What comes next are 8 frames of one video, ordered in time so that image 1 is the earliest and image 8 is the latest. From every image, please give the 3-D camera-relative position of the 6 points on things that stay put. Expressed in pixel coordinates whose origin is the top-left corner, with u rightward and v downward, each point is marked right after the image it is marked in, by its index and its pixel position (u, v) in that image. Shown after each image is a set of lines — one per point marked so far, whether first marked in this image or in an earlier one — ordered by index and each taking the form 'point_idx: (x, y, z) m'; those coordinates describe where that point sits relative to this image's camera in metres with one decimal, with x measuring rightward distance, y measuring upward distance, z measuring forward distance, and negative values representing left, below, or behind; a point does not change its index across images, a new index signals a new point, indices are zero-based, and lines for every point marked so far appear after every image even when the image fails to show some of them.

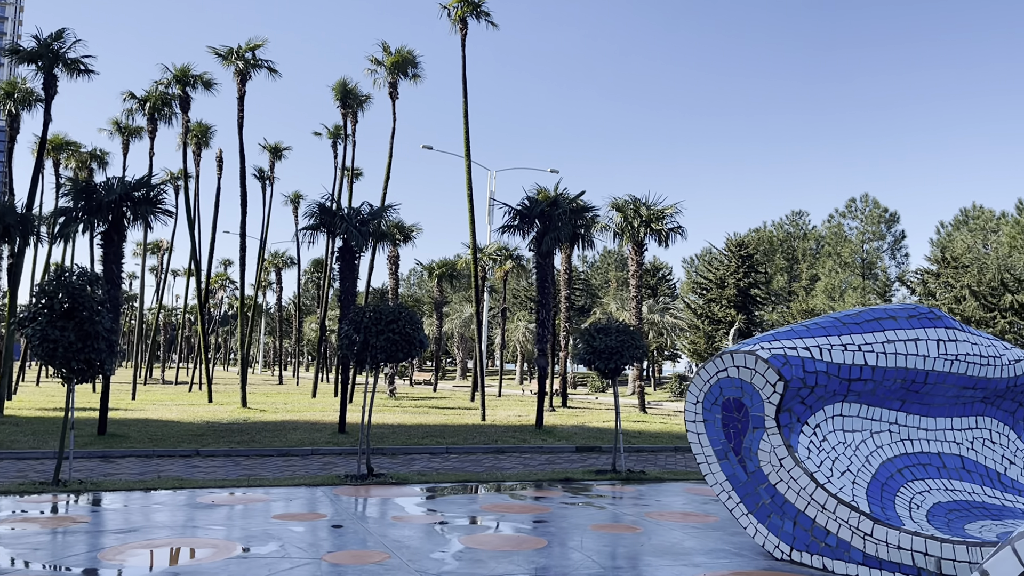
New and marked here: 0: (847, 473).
0: (+2.4, -1.3, +5.9) m
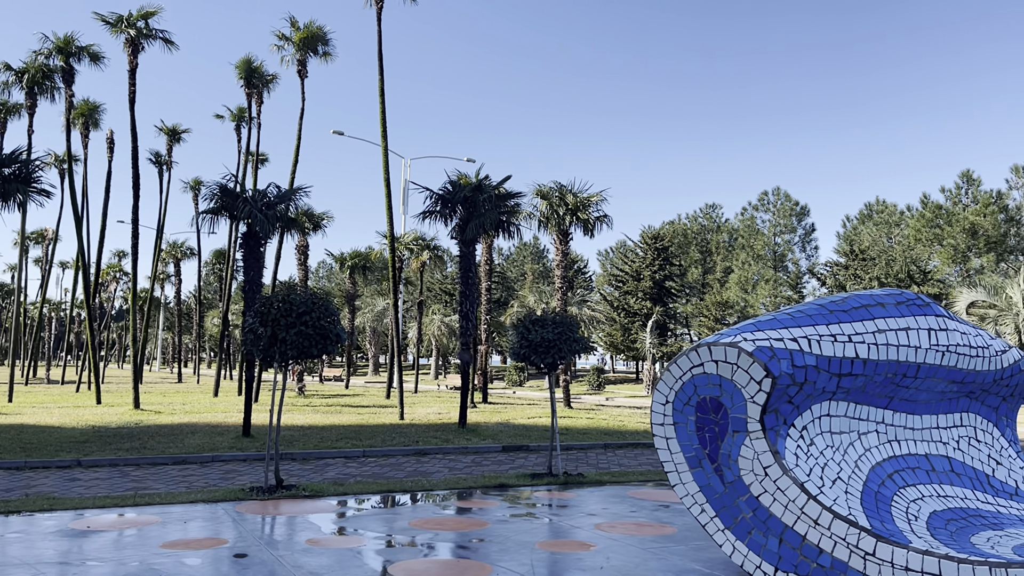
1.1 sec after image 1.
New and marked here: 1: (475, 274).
0: (+2.0, -1.2, +5.2) m
1: (-0.8, +0.3, +17.5) m
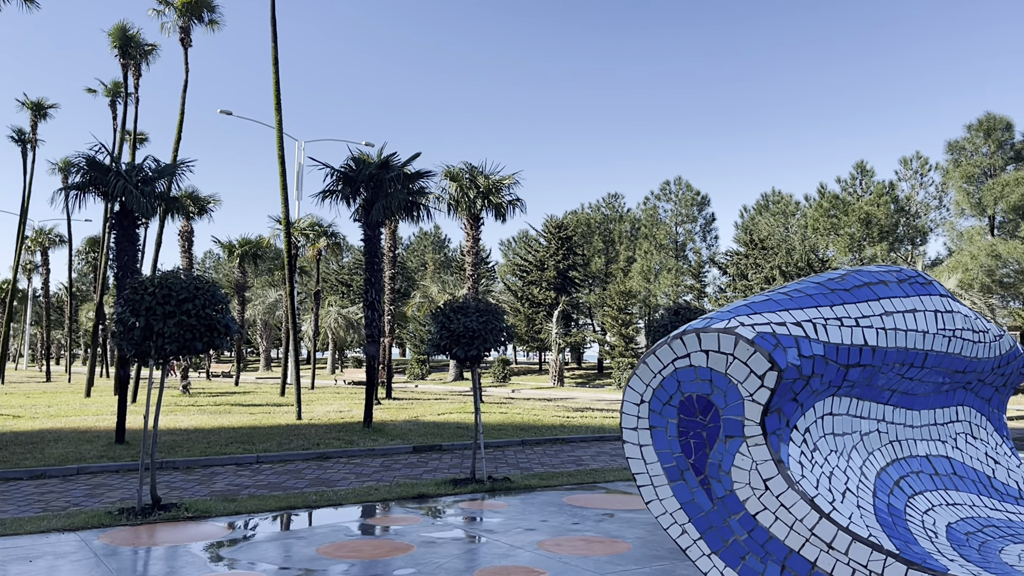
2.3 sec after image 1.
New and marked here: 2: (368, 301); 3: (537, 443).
0: (+1.7, -1.1, +4.3) m
1: (-2.5, +0.5, +16.1) m
2: (-2.8, -0.3, +16.2) m
3: (+0.4, -2.7, +14.4) m
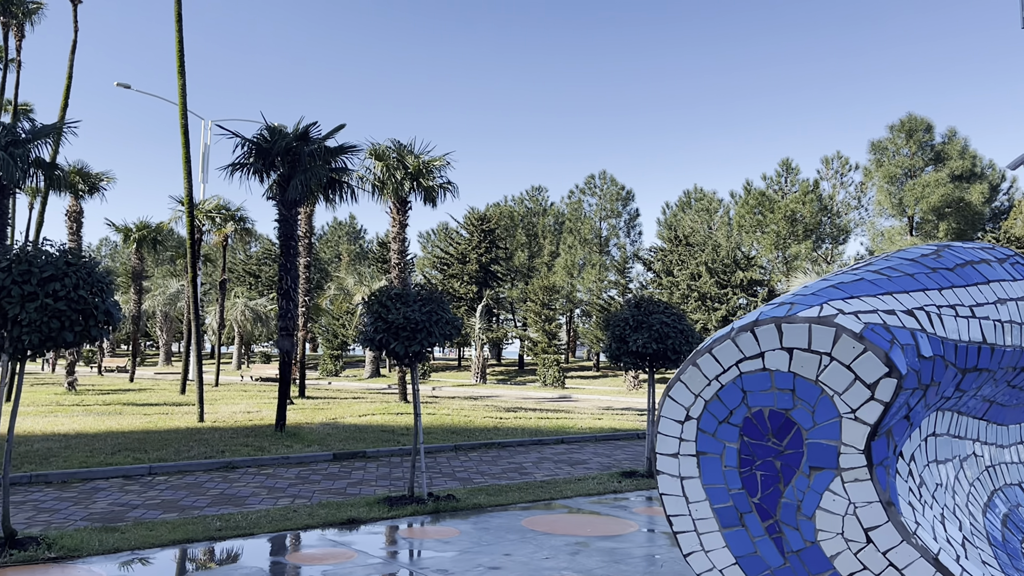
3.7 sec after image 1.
0: (+1.7, -1.0, +3.2) m
1: (-3.7, +0.8, +14.5) m
2: (-4.0, 0.0, +14.5) m
3: (-0.6, -2.5, +13.0) m
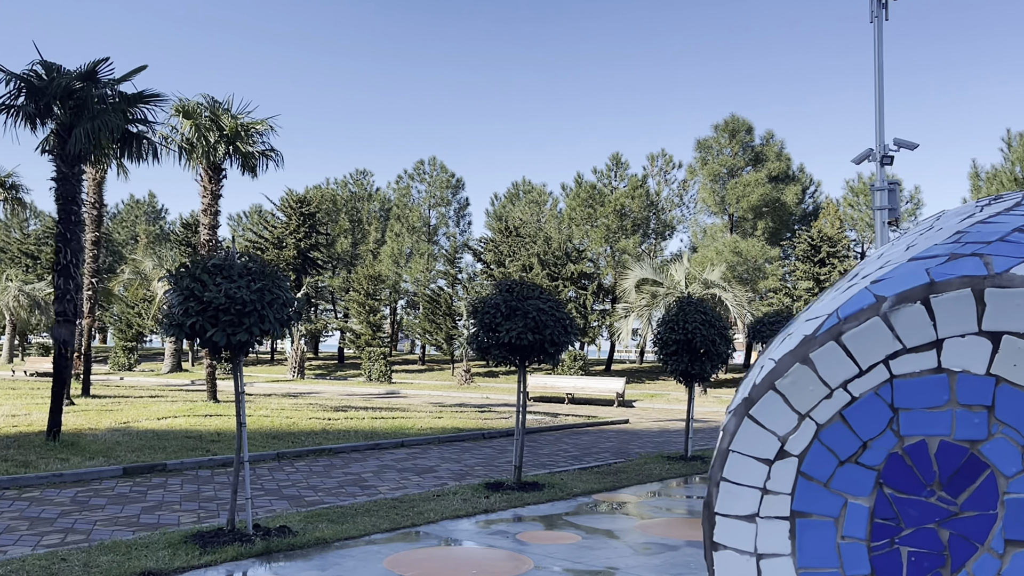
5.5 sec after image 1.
0: (+1.6, -0.9, +2.0) m
1: (-6.1, +1.1, +11.8) m
2: (-6.4, +0.3, +11.8) m
3: (-2.9, -2.2, +11.1) m
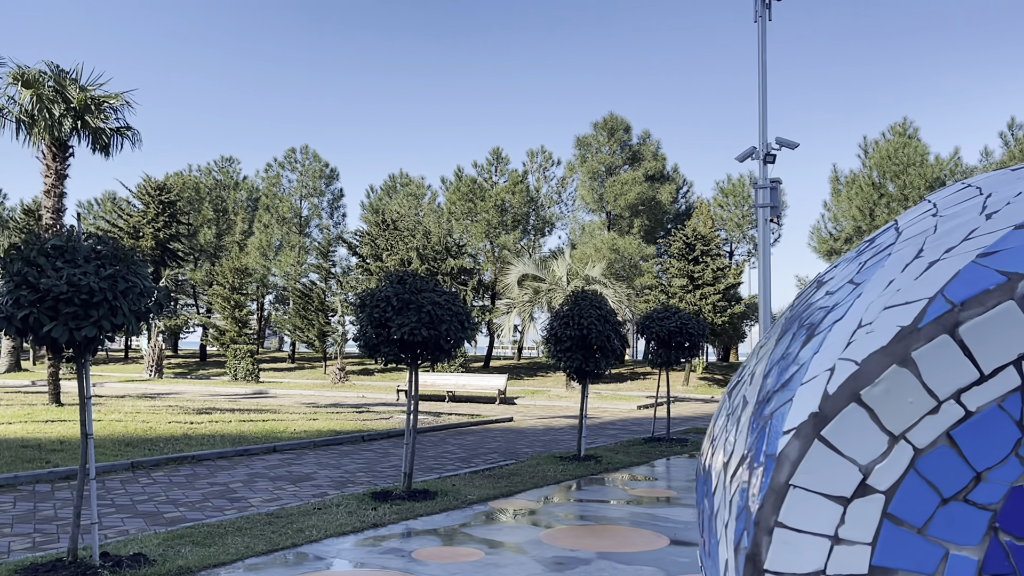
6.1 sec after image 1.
0: (+1.6, -0.8, +1.6) m
1: (-7.6, +1.2, +10.2) m
2: (-7.8, +0.5, +10.1) m
3: (-4.3, -2.1, +10.0) m
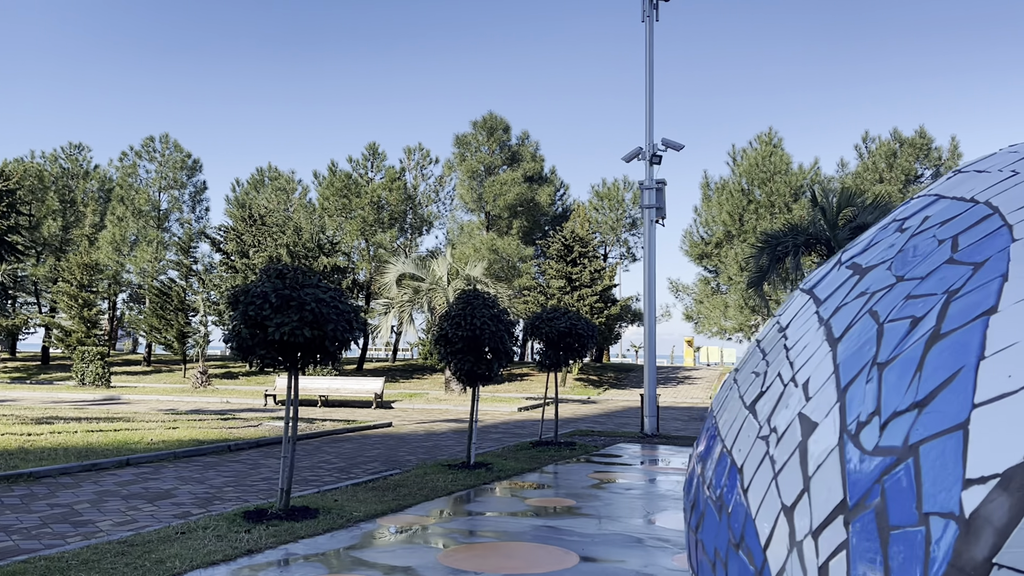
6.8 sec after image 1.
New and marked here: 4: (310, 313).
0: (+1.6, -0.8, +1.3) m
1: (-8.7, +1.3, +8.3) m
2: (-9.0, +0.6, +8.2) m
3: (-5.5, -2.1, +8.6) m
4: (-1.6, -0.2, +6.7) m
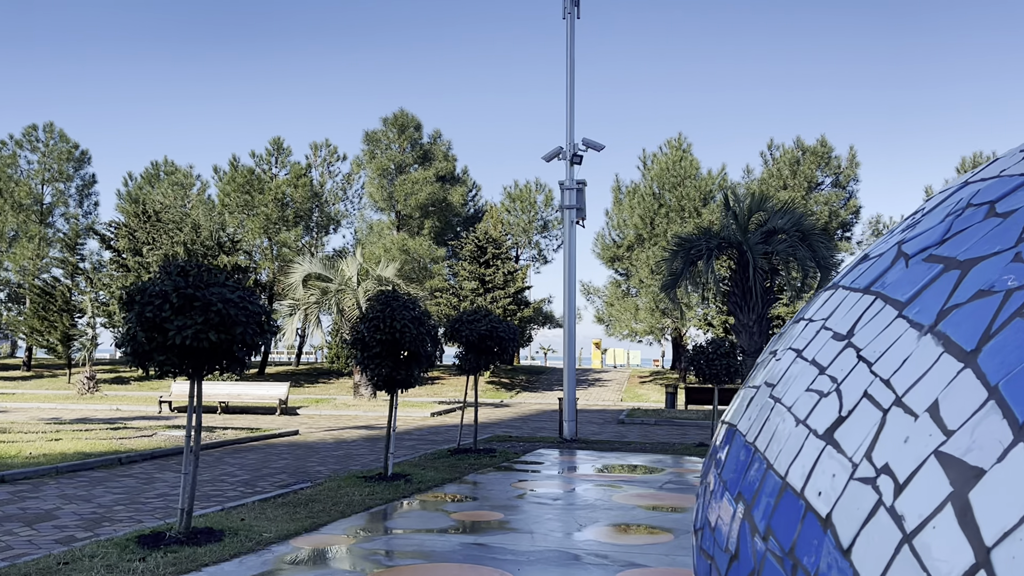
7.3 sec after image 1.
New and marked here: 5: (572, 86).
0: (+1.7, -0.8, +1.0) m
1: (-9.4, +1.4, +6.9) m
2: (-9.6, +0.6, +6.7) m
3: (-6.2, -2.0, +7.5) m
4: (-2.1, -0.2, +6.0) m
5: (+1.1, +3.5, +14.6) m
